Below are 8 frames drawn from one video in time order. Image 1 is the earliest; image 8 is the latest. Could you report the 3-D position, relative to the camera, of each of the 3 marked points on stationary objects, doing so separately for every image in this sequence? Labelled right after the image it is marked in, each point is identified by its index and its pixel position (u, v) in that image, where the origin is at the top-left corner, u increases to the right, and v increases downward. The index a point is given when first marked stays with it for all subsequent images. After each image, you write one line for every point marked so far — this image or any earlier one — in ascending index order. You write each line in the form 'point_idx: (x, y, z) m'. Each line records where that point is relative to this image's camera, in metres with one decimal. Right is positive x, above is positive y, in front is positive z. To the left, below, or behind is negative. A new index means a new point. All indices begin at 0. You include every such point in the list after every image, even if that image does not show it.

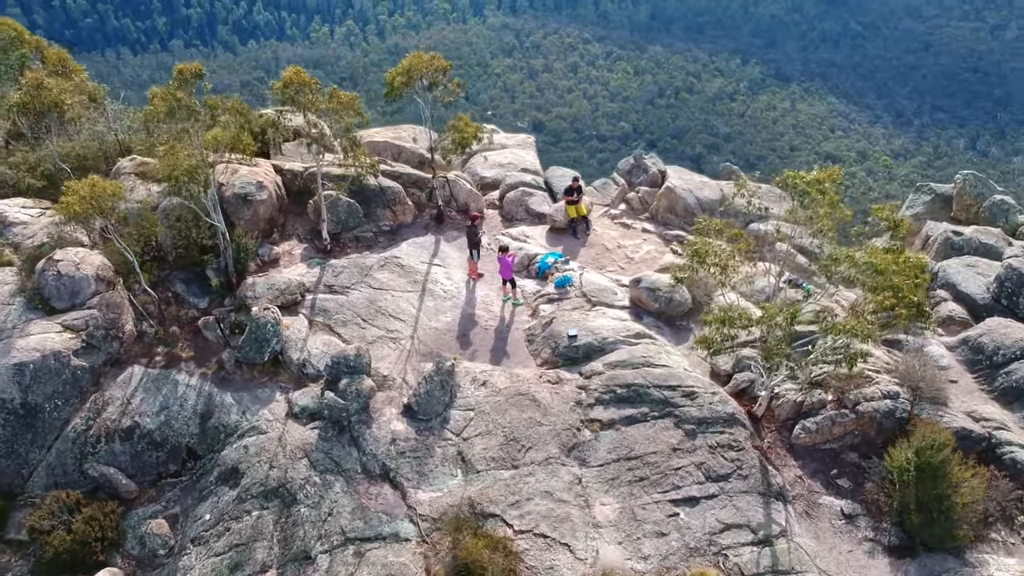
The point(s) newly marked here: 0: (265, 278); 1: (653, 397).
0: (-4.8, +0.2, +20.0) m
1: (+2.6, -1.9, +17.6) m
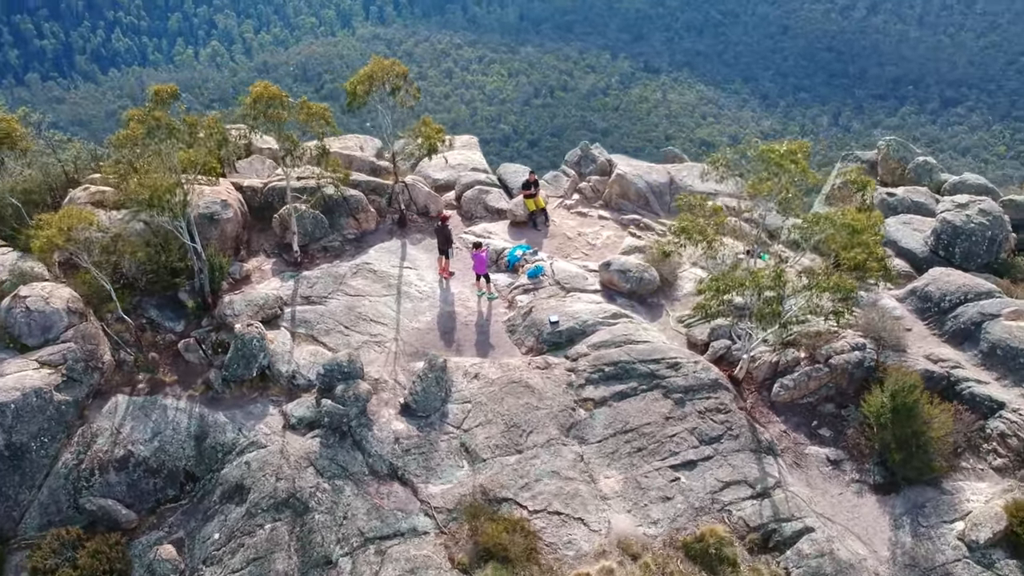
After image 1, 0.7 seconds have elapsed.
0: (-5.4, -0.1, +20.1) m
1: (+2.5, -1.6, +18.5) m
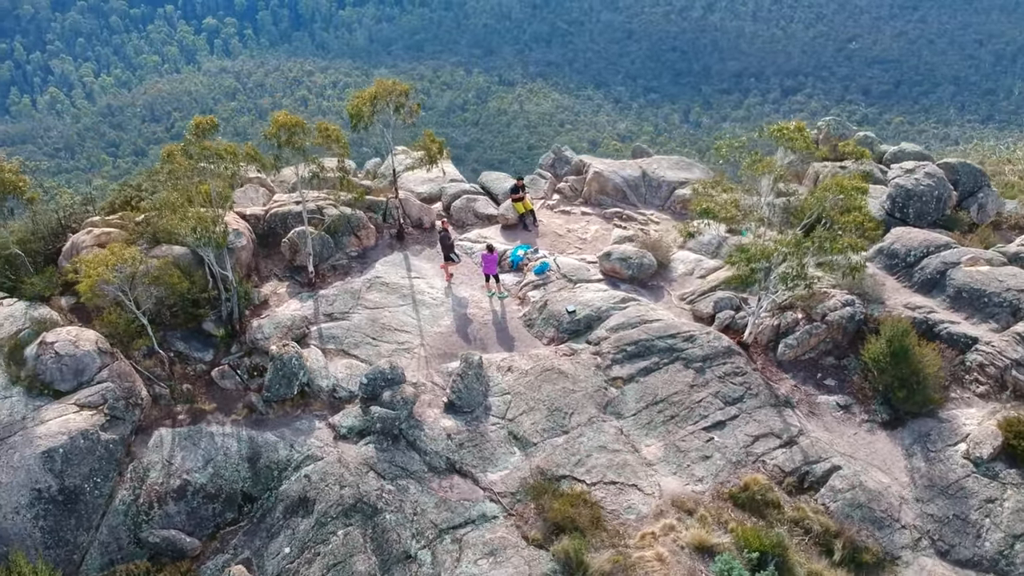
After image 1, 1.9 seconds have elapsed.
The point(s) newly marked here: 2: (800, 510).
0: (-5.0, -0.6, +20.7) m
1: (+3.0, -1.2, +20.1) m
2: (+5.1, -4.0, +17.5) m
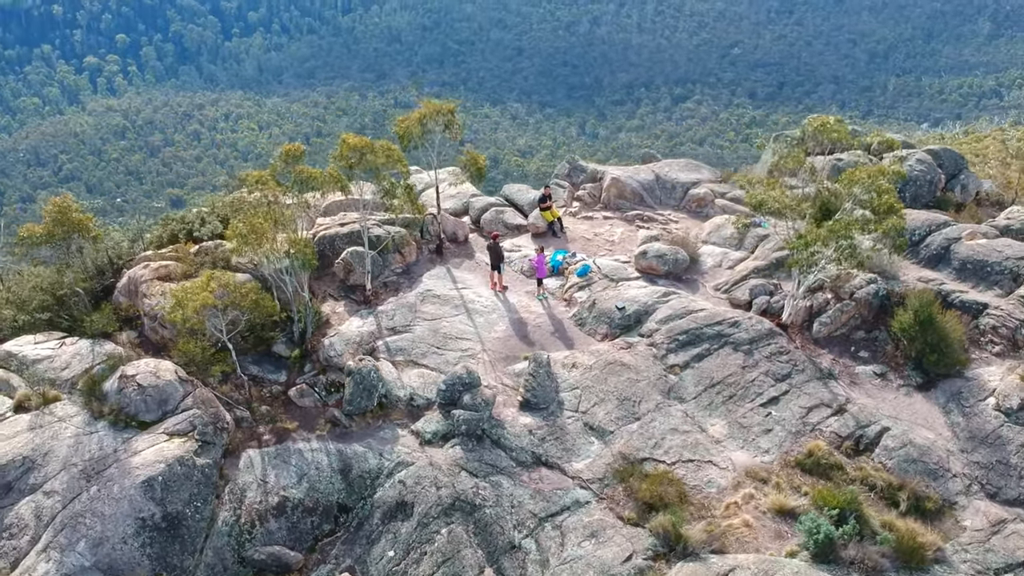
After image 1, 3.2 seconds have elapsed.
0: (-3.8, -1.1, +21.4) m
1: (+4.3, -1.0, +21.6) m
2: (+6.8, -3.5, +19.2) m
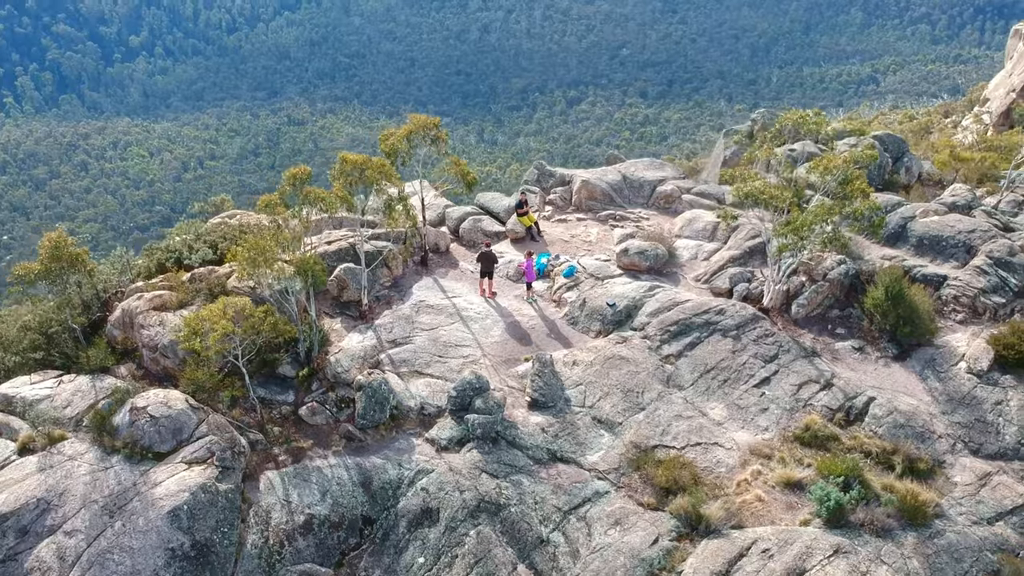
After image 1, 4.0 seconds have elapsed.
0: (-3.8, -1.4, +21.7) m
1: (+4.3, -0.8, +22.6) m
2: (+7.2, -3.1, +20.4) m
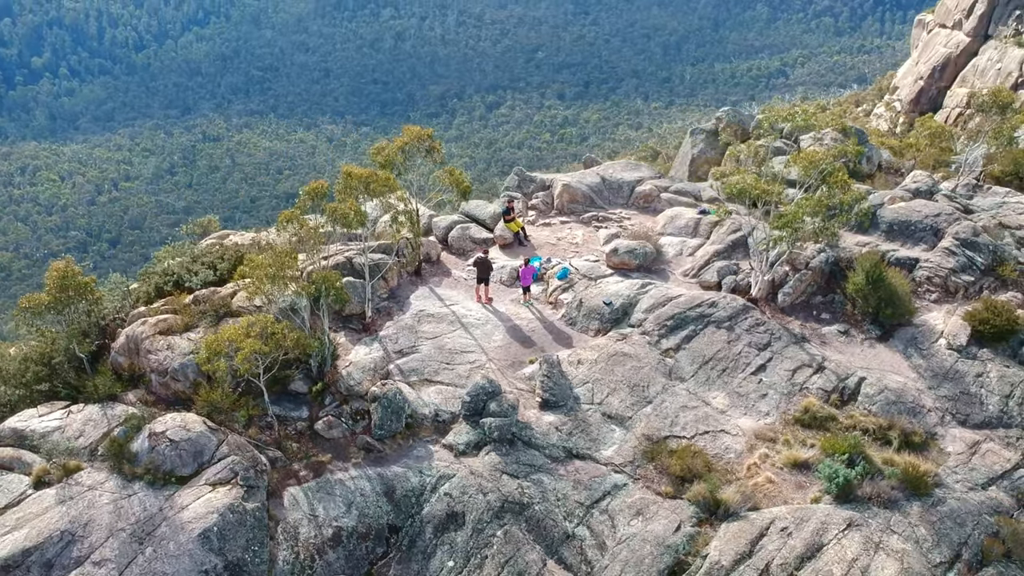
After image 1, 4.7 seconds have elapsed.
0: (-3.6, -1.7, +21.9) m
1: (+4.3, -0.7, +23.4) m
2: (+7.4, -2.8, +21.4) m
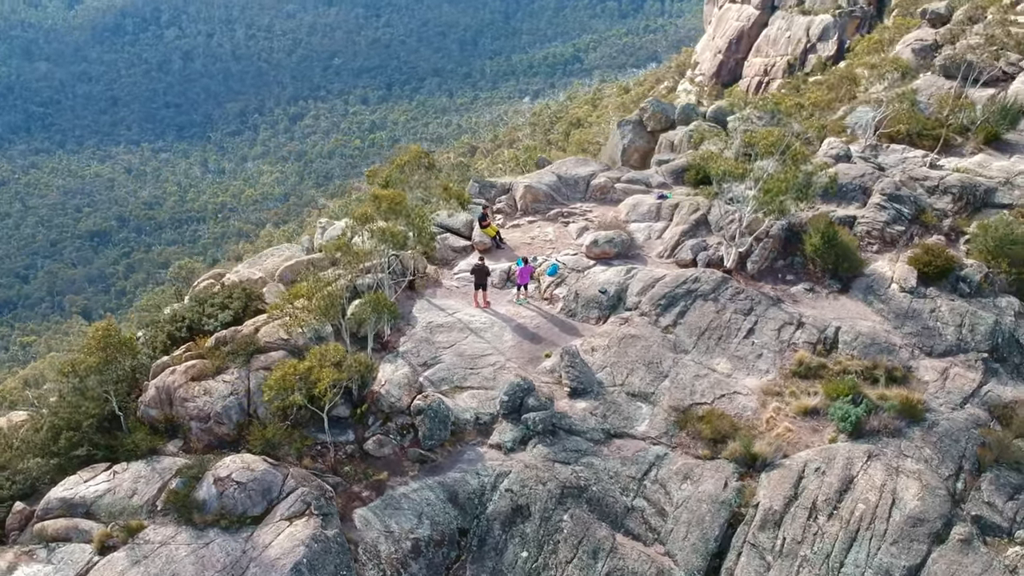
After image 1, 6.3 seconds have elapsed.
0: (-3.0, -2.2, +22.4) m
1: (+4.3, -0.1, +25.3) m
2: (+8.0, -1.8, +24.0) m
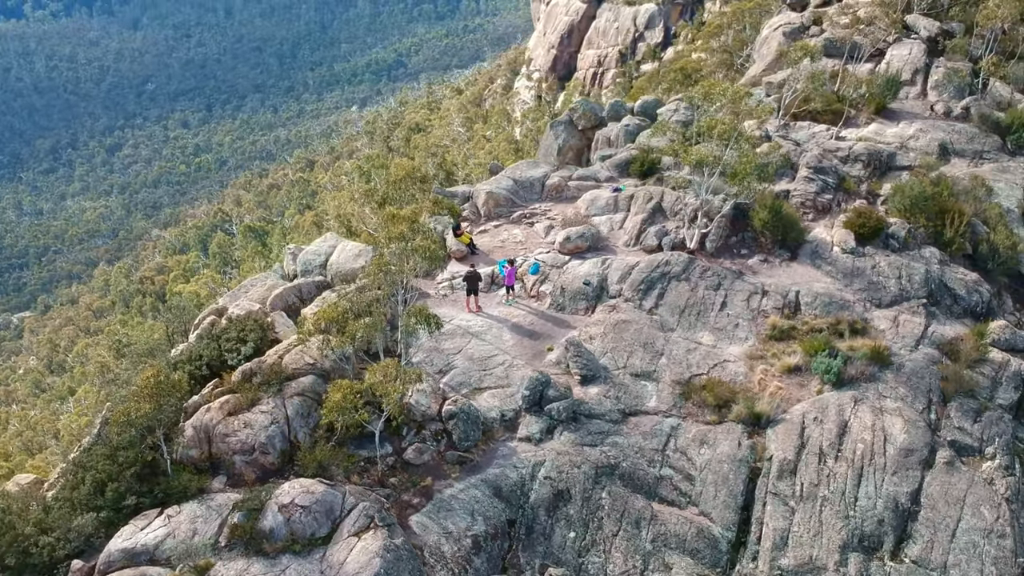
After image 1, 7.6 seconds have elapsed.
0: (-2.5, -2.6, +23.2) m
1: (+3.9, +0.3, +27.2) m
2: (+8.0, -0.9, +26.5) m
